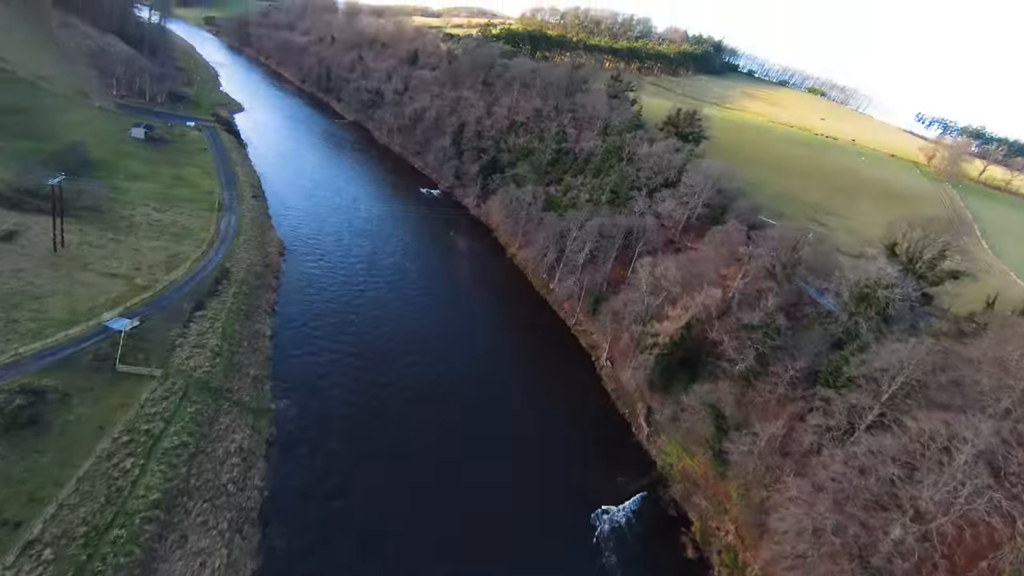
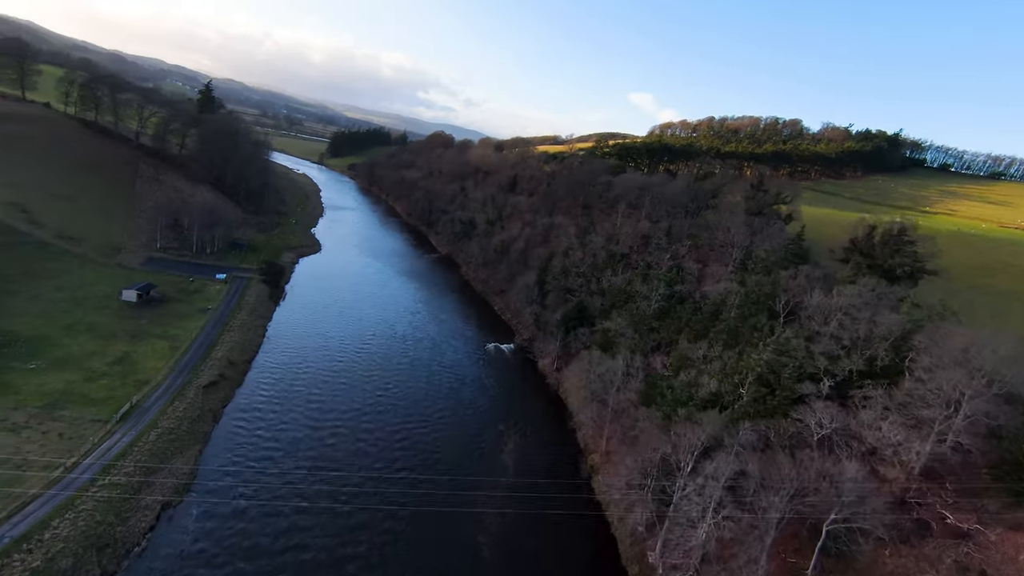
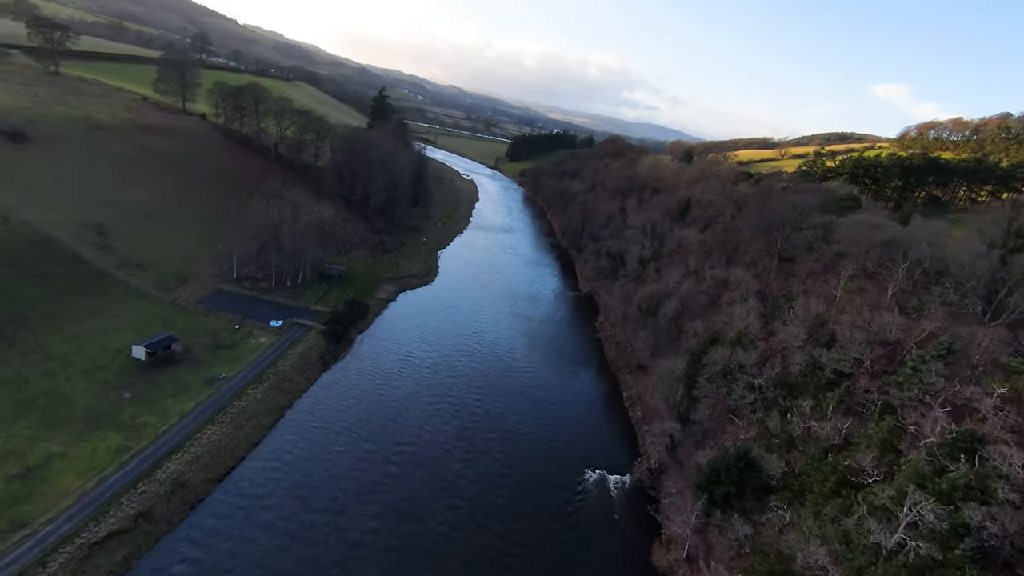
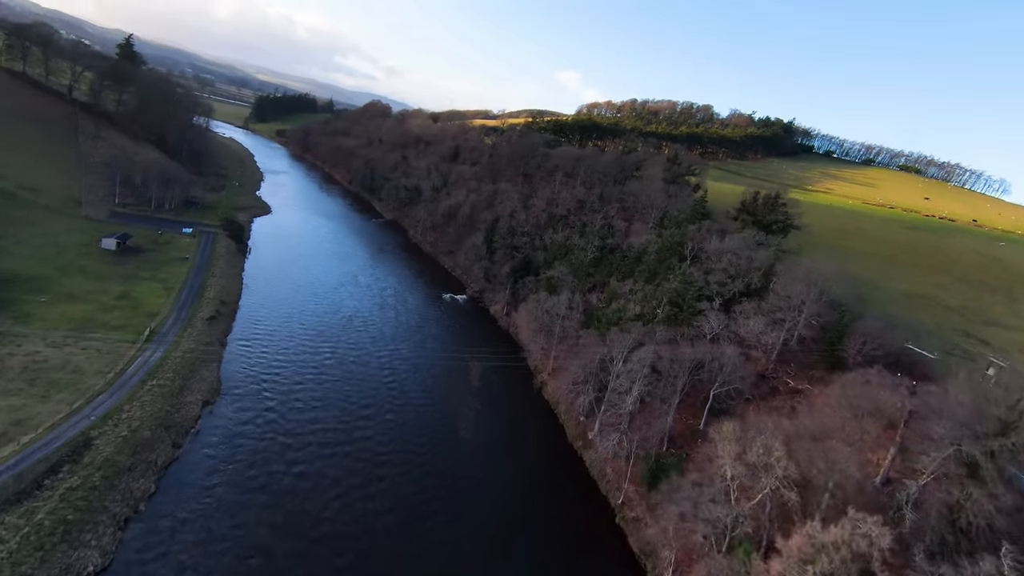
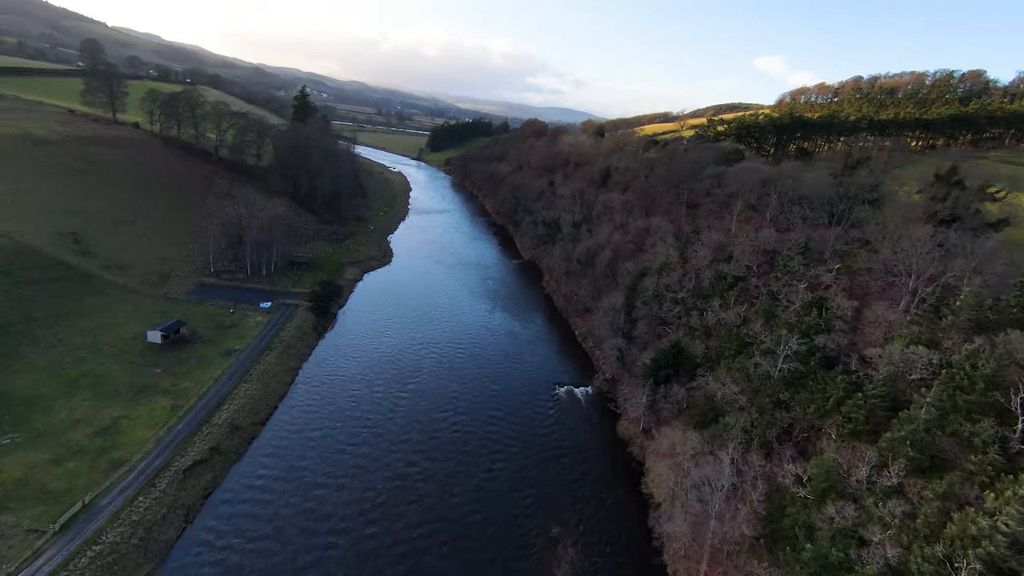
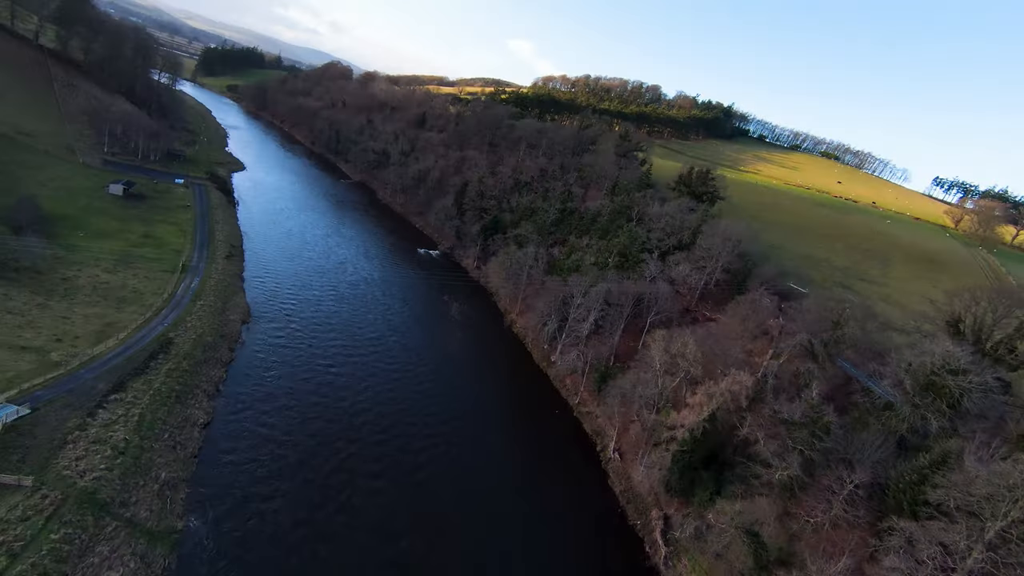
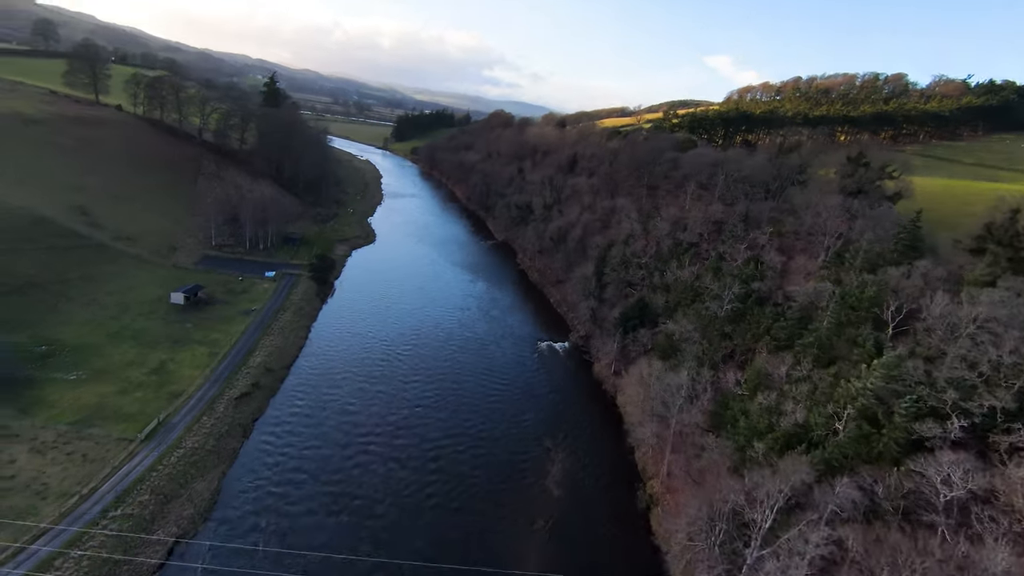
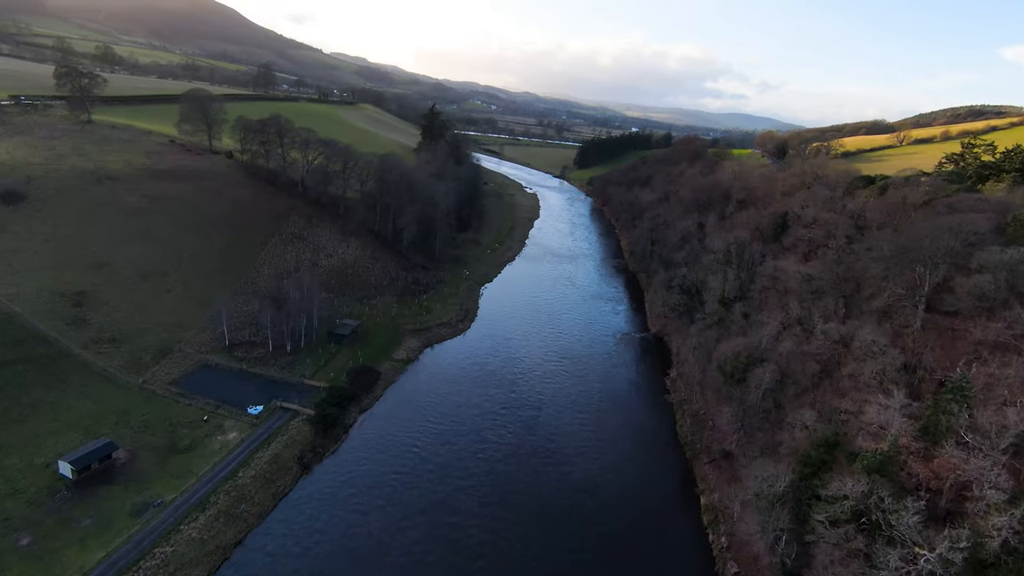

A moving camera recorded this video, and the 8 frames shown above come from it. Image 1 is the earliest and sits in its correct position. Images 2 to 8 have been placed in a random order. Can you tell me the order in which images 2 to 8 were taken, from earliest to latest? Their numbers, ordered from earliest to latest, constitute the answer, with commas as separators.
6, 4, 2, 7, 5, 3, 8
